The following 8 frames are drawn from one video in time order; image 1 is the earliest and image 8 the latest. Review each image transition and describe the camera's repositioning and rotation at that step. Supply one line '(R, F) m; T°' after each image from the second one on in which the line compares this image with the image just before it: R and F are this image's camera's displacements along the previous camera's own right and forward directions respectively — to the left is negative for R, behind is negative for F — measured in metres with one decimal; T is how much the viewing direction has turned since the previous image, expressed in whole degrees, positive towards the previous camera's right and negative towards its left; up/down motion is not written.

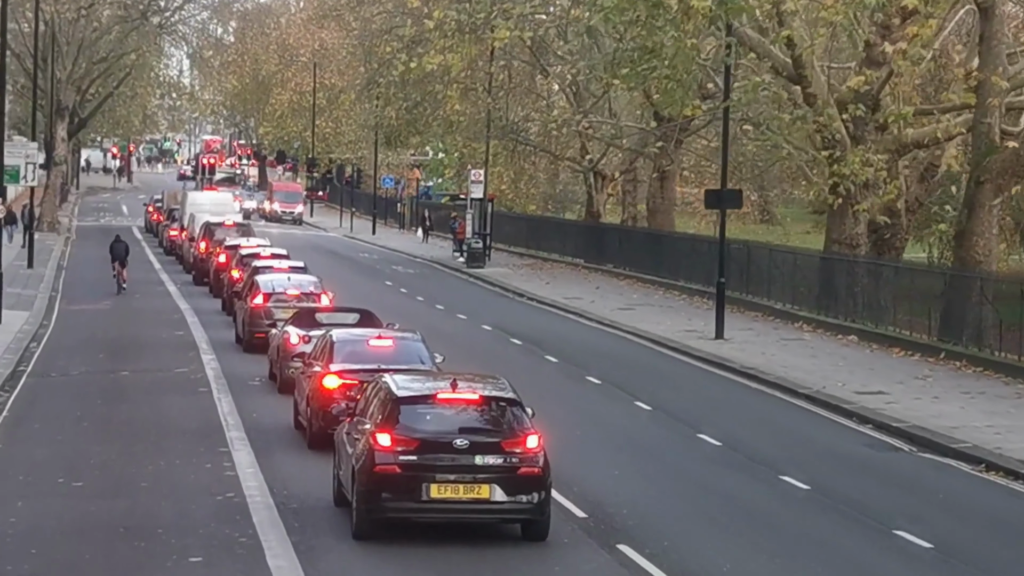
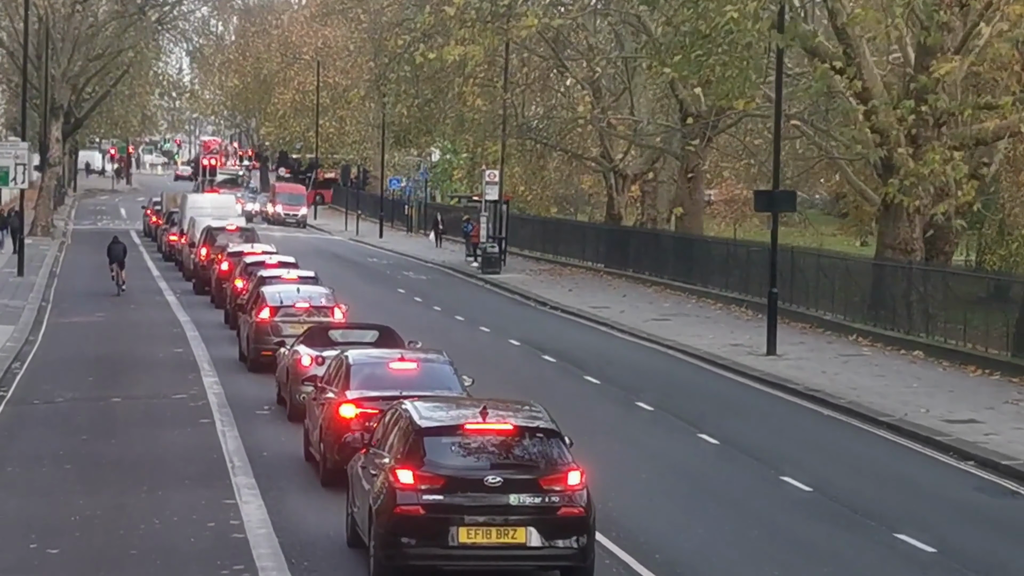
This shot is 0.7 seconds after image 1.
(-0.4, +2.8) m; 0°
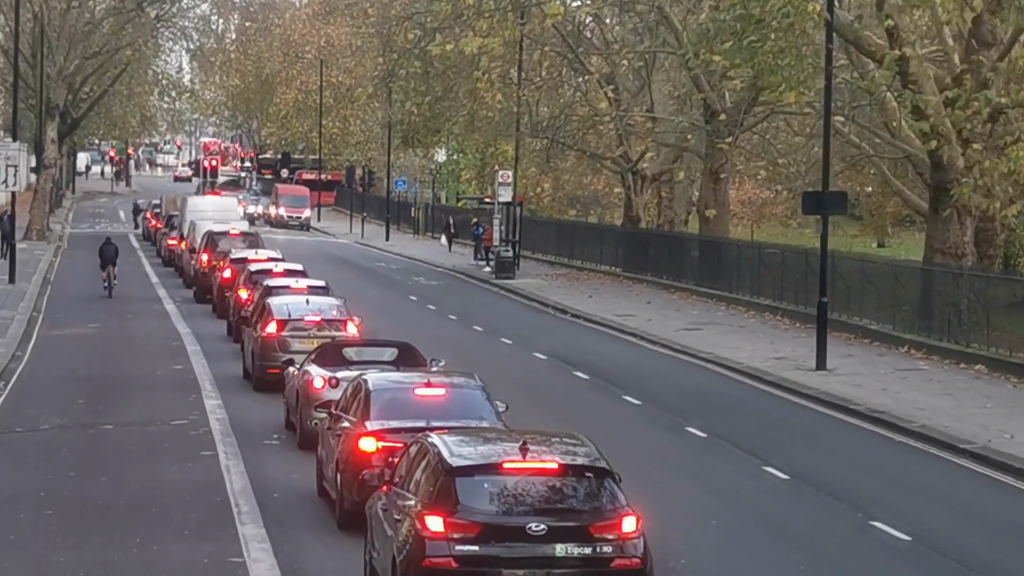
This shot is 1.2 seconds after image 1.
(-0.3, +2.2) m; 0°
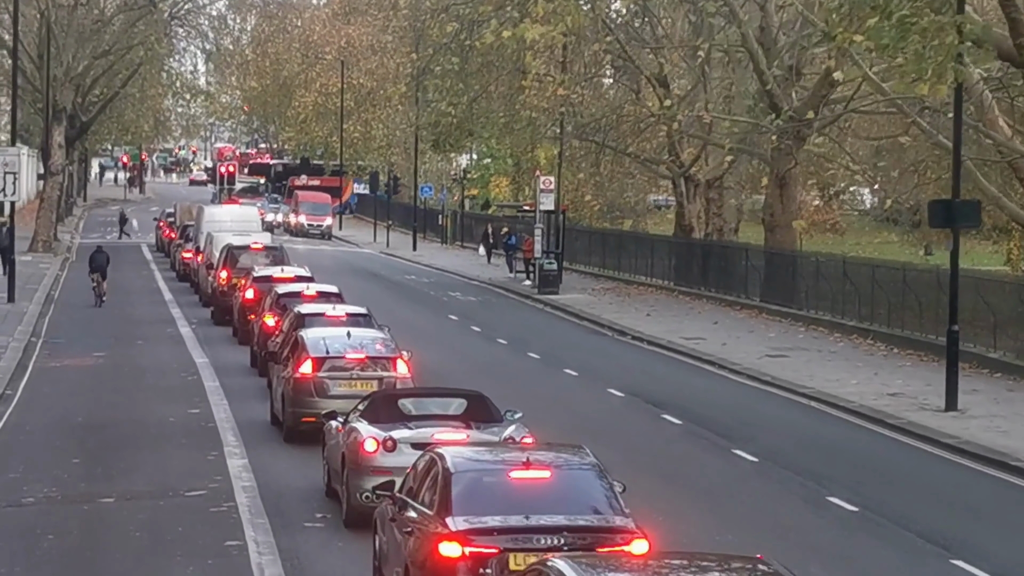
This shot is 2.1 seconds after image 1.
(-0.6, +3.9) m; 0°
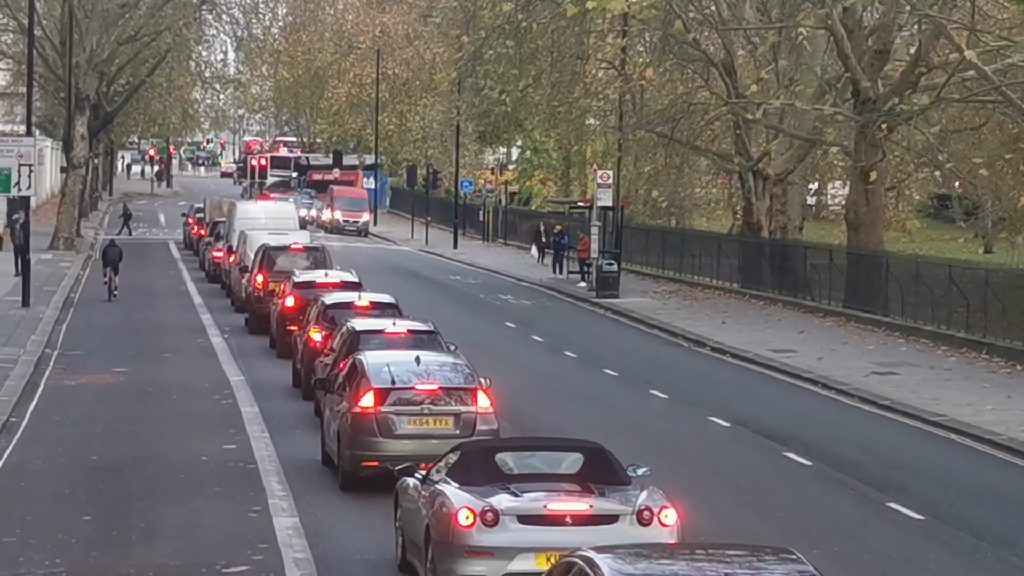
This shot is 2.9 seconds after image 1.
(-0.5, +3.4) m; -1°
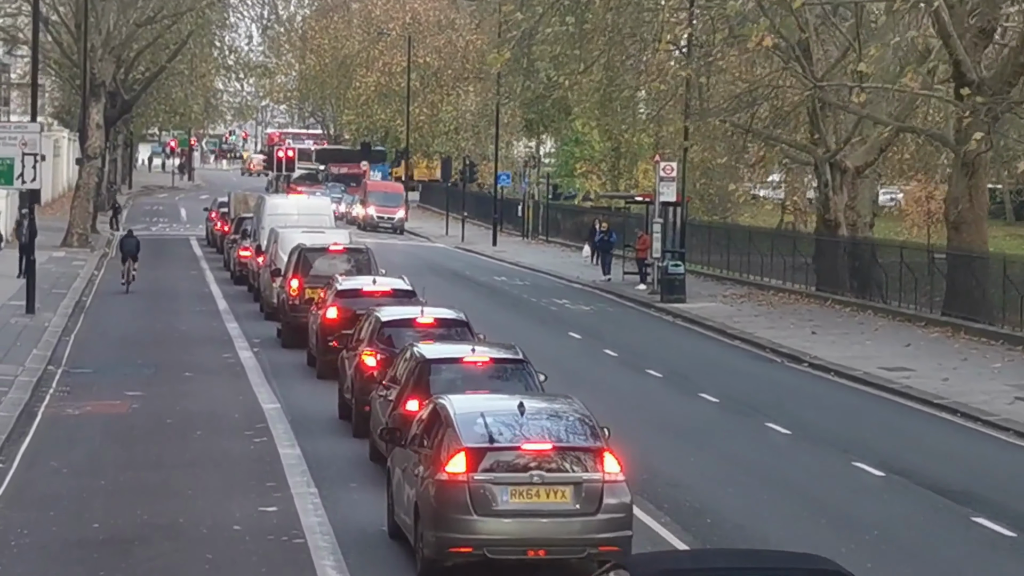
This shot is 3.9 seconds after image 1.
(-0.6, +3.9) m; -1°
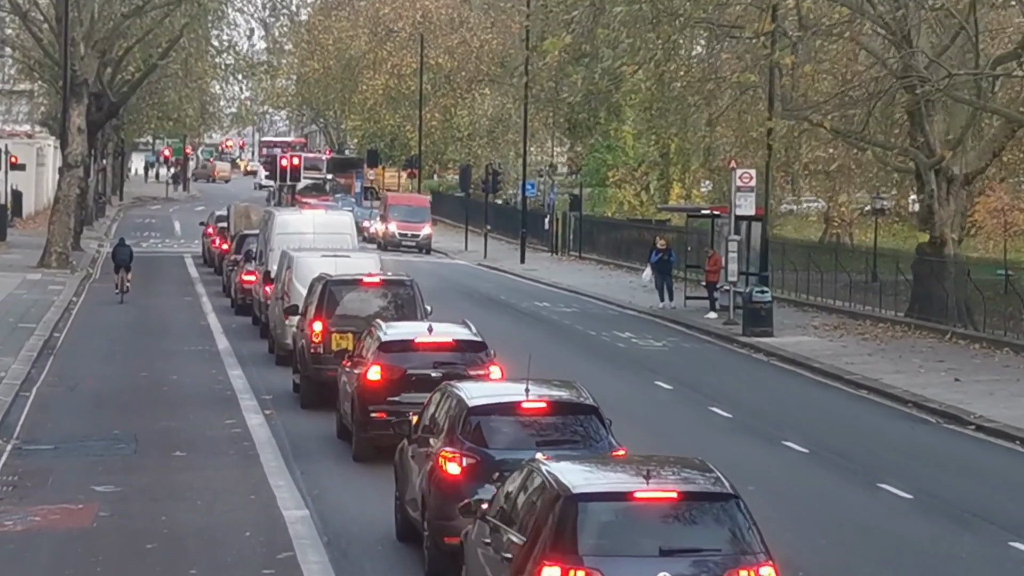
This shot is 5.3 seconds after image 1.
(-0.8, +6.1) m; 0°
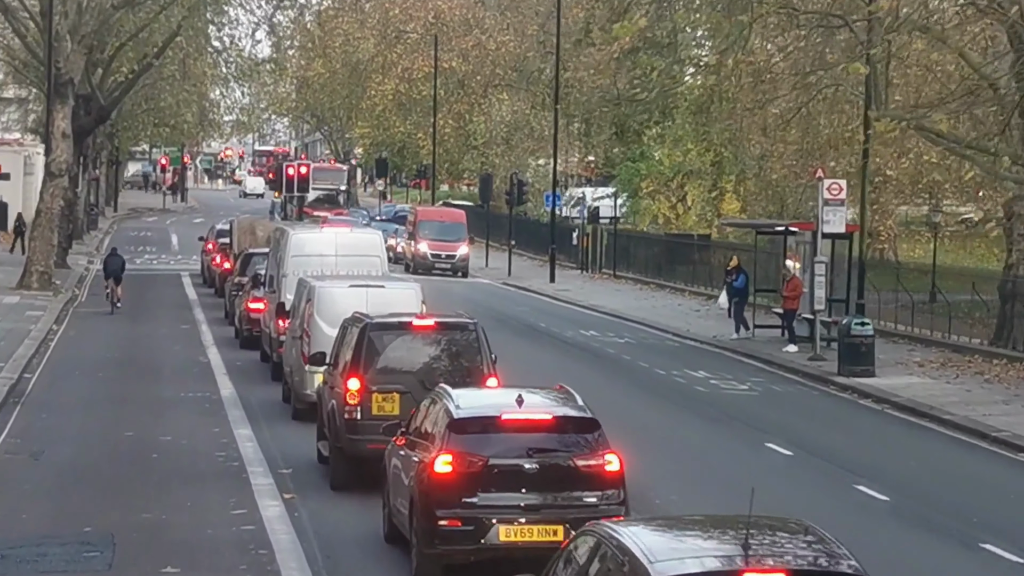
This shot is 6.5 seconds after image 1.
(-0.7, +4.9) m; 0°
